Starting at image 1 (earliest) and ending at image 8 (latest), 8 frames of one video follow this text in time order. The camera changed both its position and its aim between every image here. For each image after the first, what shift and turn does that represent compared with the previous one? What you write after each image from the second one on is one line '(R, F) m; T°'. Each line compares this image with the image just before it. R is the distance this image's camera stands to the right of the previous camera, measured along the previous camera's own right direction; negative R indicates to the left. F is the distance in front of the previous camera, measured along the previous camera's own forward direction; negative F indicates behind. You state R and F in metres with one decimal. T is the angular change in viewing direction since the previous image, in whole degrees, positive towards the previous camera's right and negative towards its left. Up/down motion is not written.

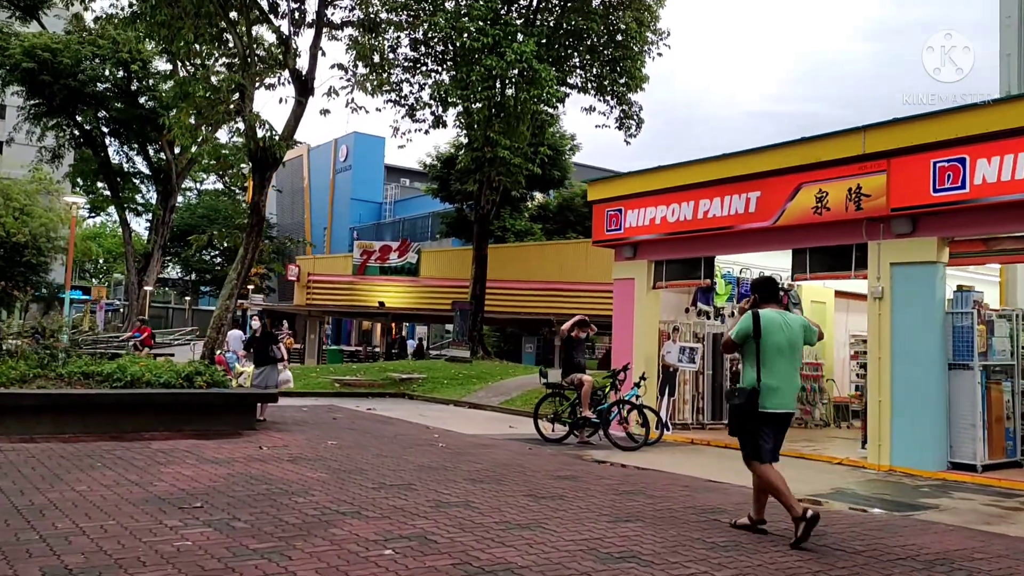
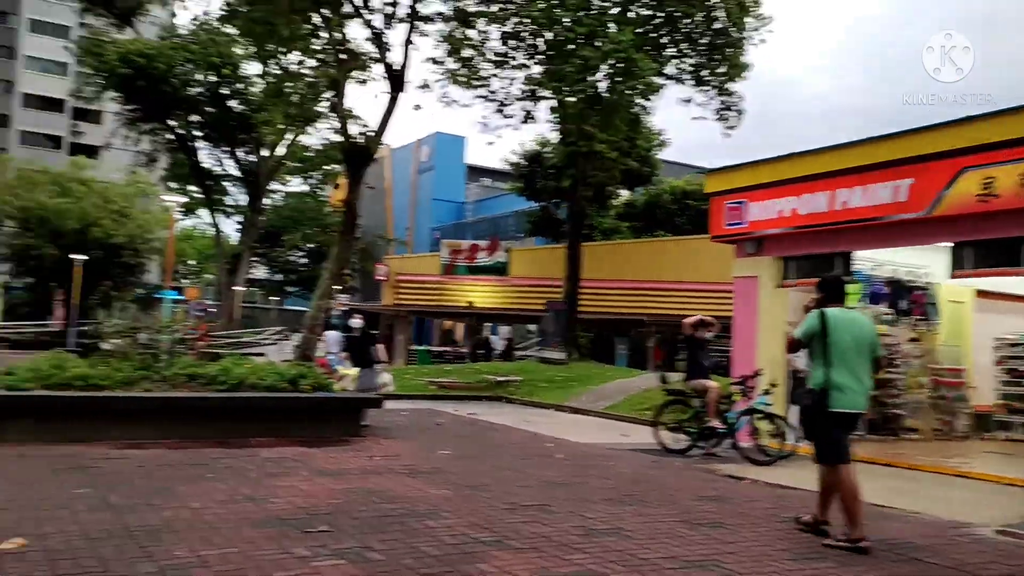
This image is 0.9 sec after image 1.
(-0.5, +0.7) m; -5°
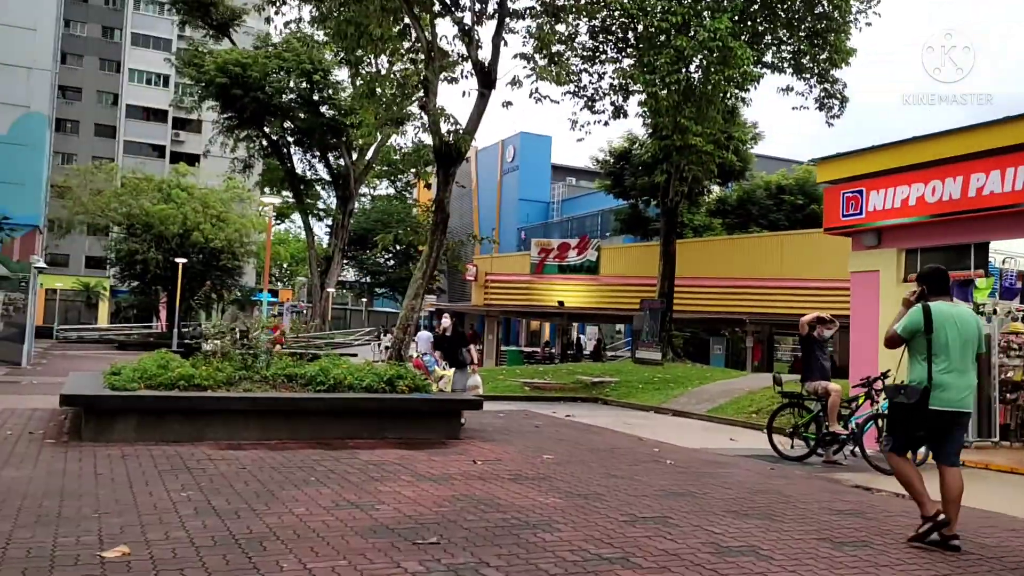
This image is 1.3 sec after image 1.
(-0.2, +0.4) m; -6°
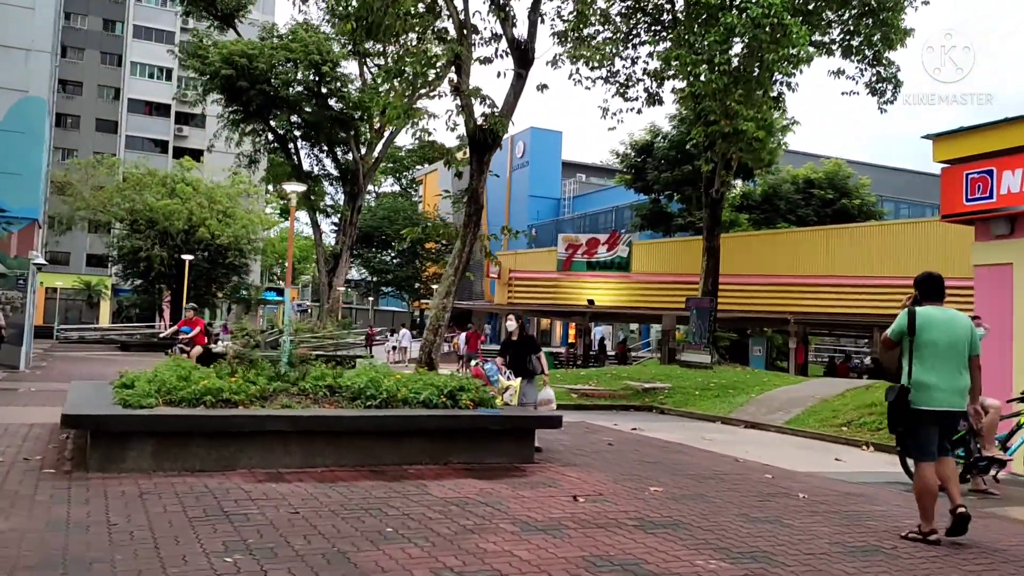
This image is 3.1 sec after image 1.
(-0.8, +1.4) m; 0°
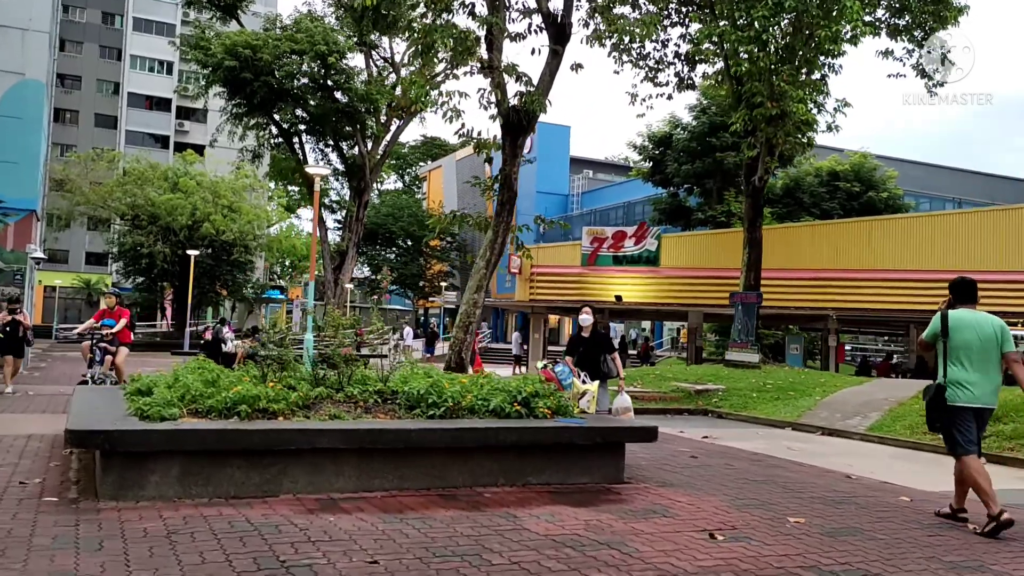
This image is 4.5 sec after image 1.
(-0.7, +1.2) m; 0°
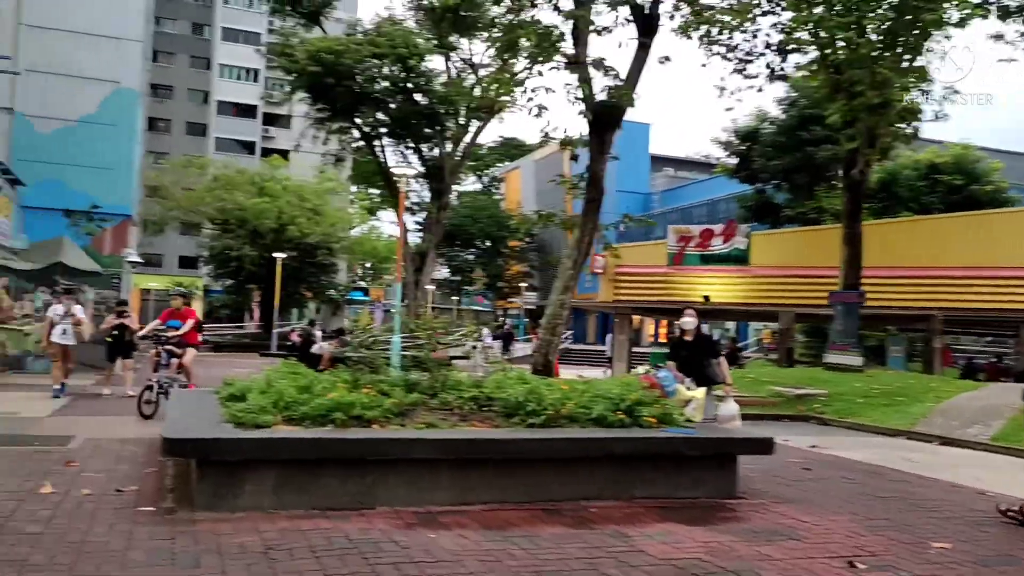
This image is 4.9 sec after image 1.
(-0.2, +0.3) m; -5°
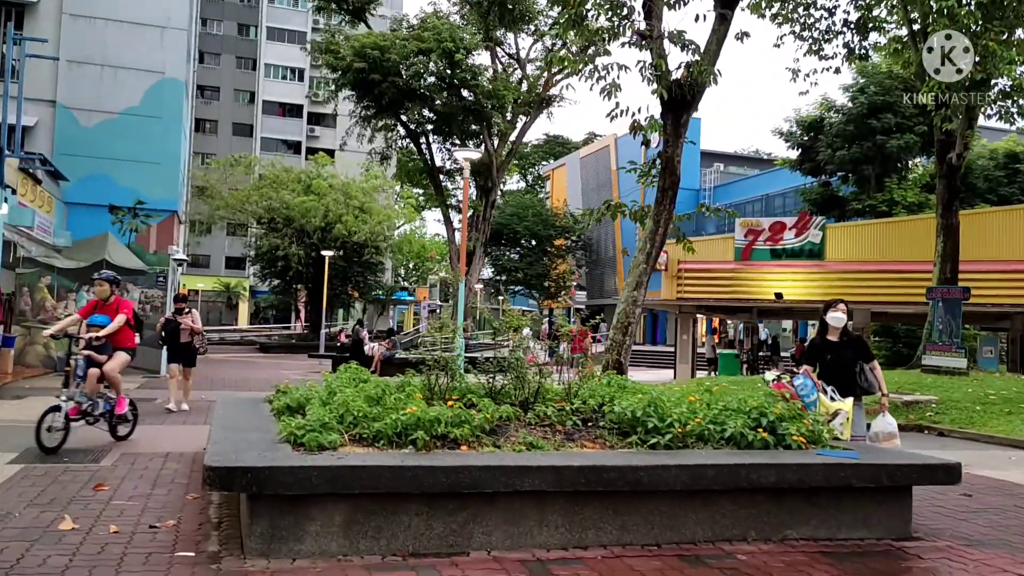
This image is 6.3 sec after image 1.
(-0.4, +1.1) m; -3°
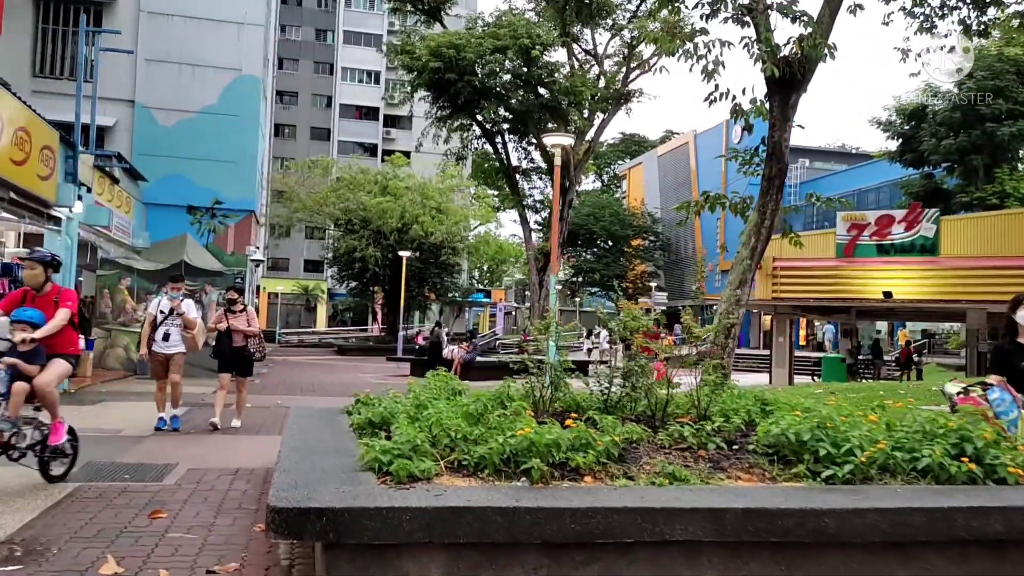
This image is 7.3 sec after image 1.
(-0.3, +0.9) m; -5°
